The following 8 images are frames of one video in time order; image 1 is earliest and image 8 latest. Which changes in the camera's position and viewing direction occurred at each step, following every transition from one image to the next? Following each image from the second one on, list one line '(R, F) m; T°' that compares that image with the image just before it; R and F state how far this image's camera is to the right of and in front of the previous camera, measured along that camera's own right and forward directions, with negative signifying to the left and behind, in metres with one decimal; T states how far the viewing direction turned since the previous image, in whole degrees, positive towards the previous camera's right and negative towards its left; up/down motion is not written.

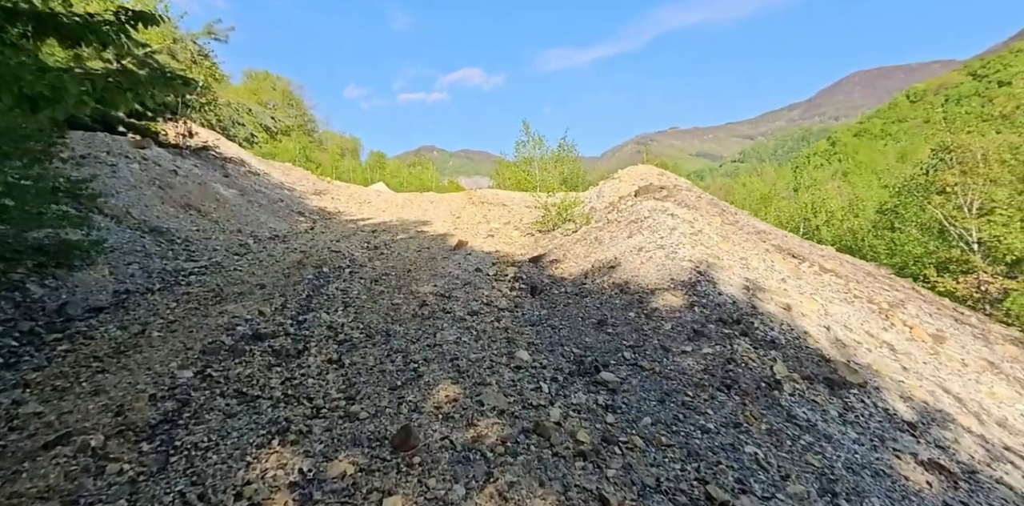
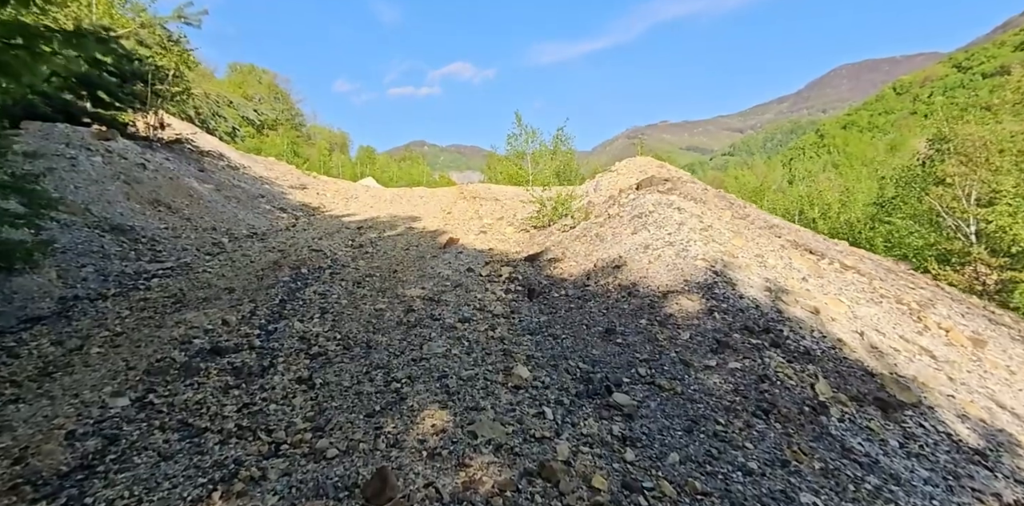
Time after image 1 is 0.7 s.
(0.0, +0.5) m; +1°
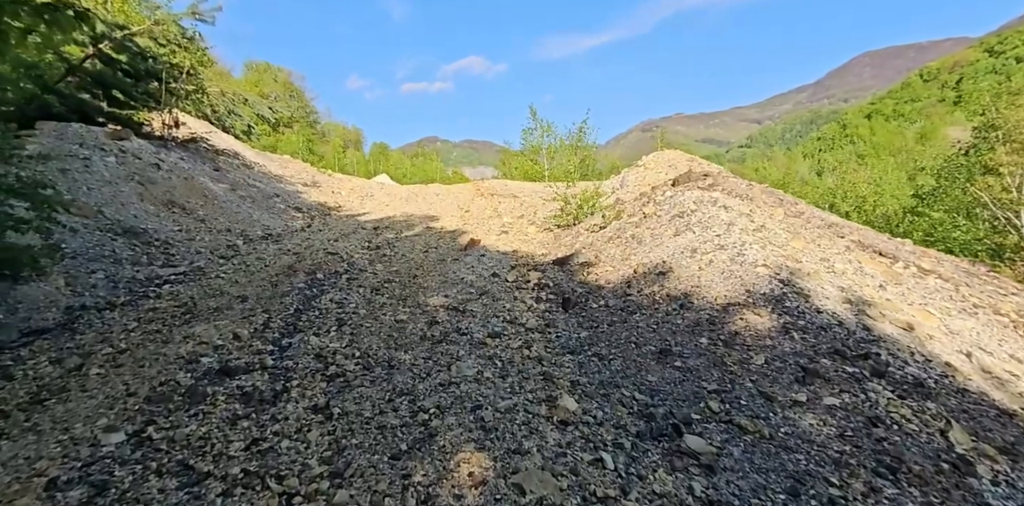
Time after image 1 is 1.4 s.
(-0.2, +0.4) m; -2°
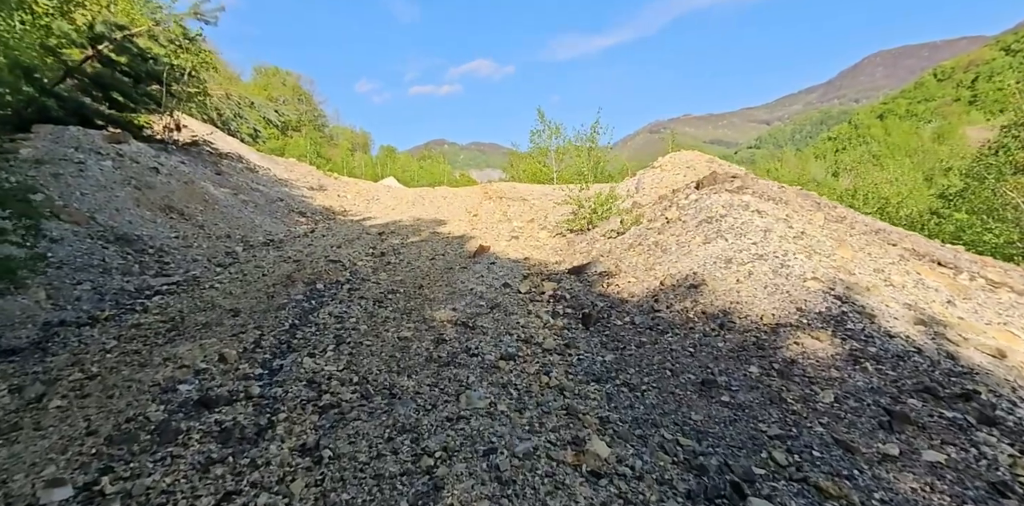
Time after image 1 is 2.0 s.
(-0.1, +0.4) m; -1°
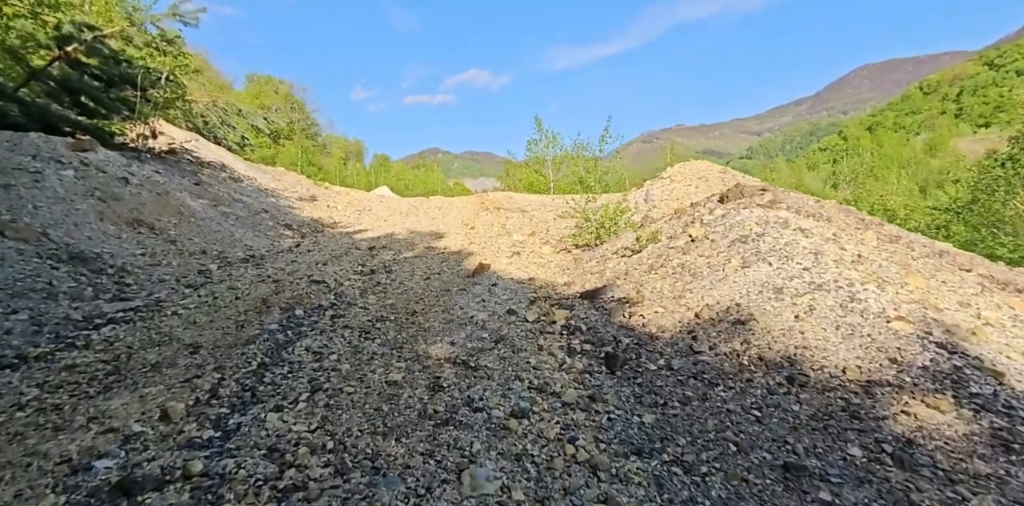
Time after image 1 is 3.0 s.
(-0.1, +0.6) m; +1°
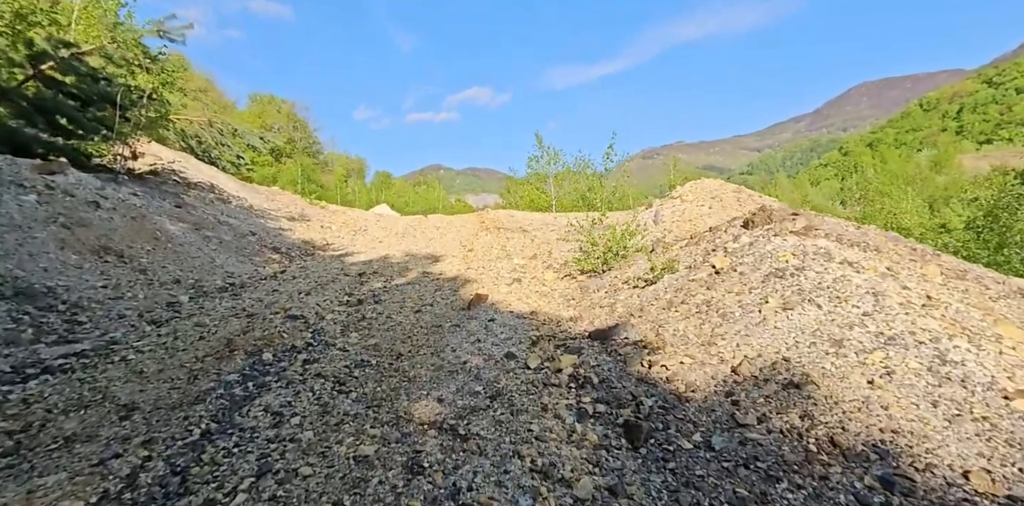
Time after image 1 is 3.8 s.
(0.0, +0.6) m; 0°
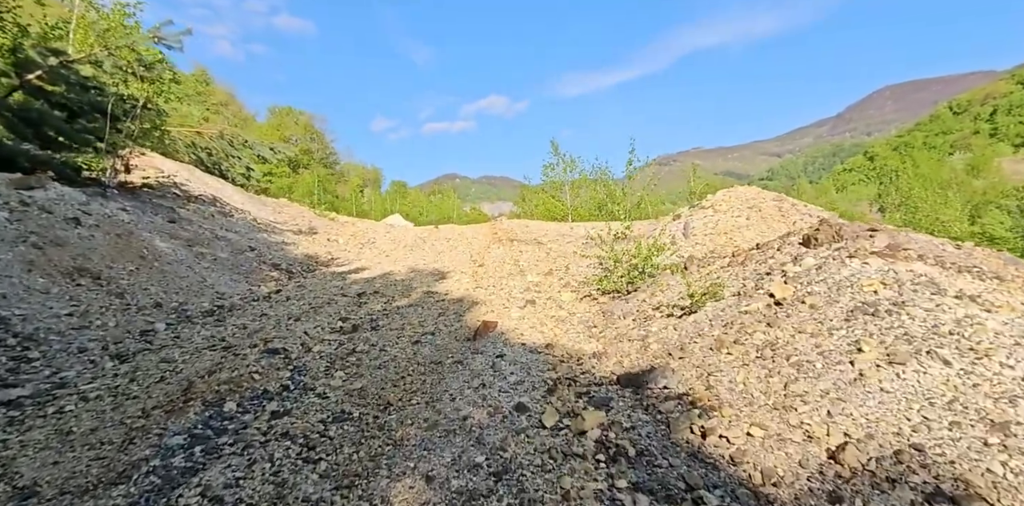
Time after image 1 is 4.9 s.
(0.0, +0.8) m; -2°
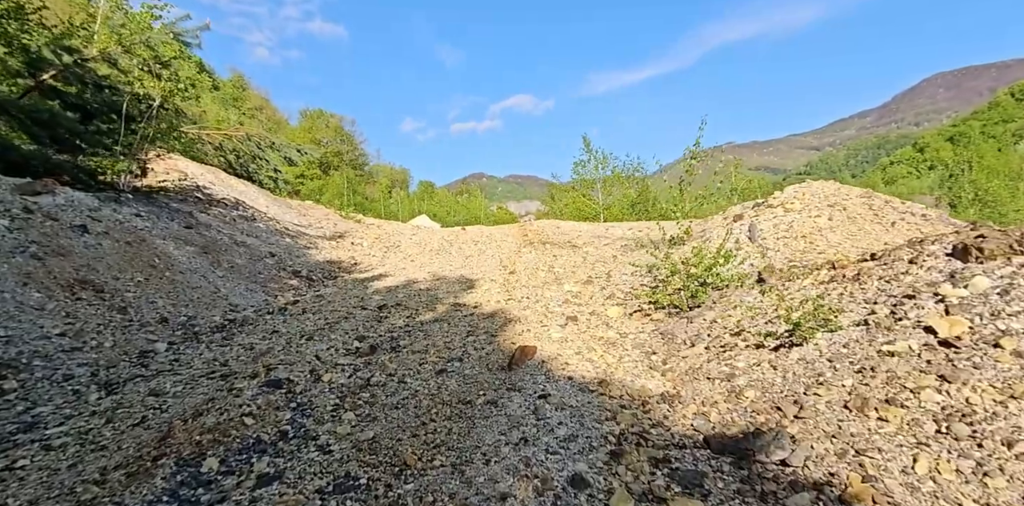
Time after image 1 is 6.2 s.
(-0.2, +0.8) m; -4°
